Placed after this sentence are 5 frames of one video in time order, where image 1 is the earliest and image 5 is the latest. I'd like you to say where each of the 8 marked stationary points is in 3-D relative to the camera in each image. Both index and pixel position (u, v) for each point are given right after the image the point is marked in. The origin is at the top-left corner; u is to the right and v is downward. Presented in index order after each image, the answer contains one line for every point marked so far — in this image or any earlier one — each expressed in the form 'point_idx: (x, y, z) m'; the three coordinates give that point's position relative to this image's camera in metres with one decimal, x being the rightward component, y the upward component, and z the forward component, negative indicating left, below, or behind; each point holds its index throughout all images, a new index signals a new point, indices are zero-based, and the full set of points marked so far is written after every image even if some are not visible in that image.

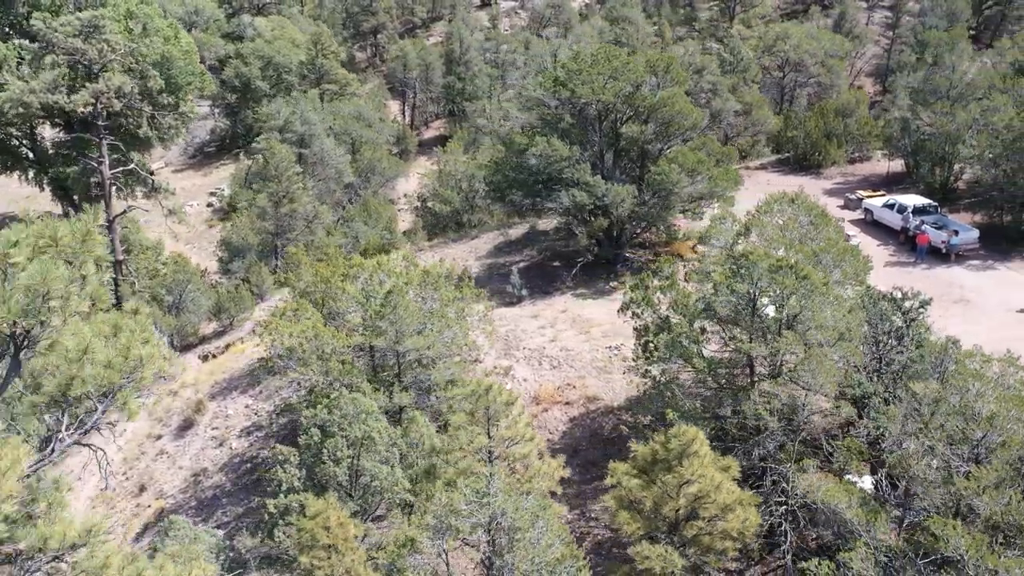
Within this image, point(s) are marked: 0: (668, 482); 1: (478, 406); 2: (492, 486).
0: (+1.9, -2.3, +8.1) m
1: (-0.3, -1.5, +8.9) m
2: (-0.1, -2.2, +7.8) m
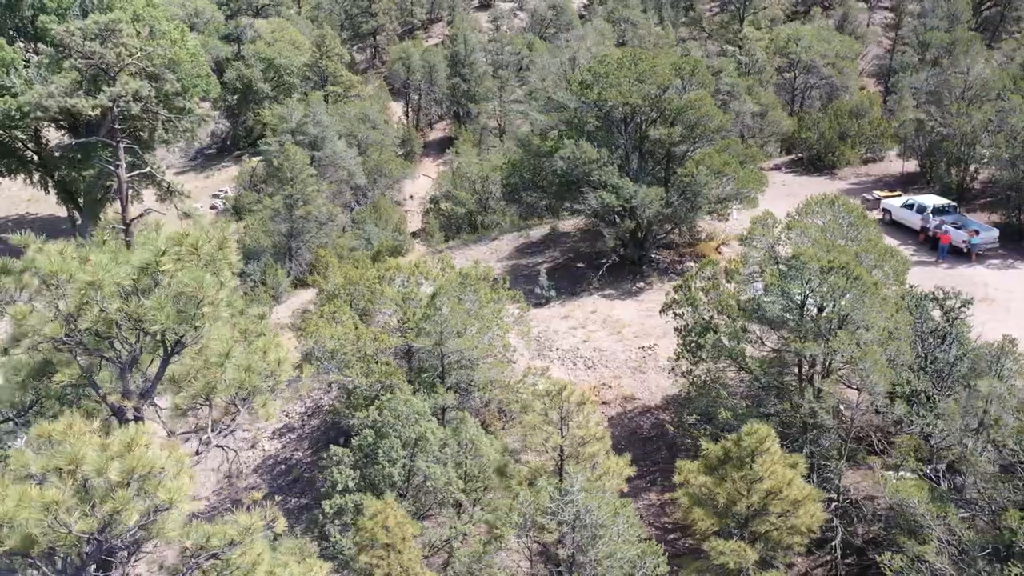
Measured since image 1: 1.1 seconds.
0: (+2.8, -2.3, +8.4) m
1: (+0.6, -1.5, +9.1) m
2: (+0.8, -2.2, +8.0) m
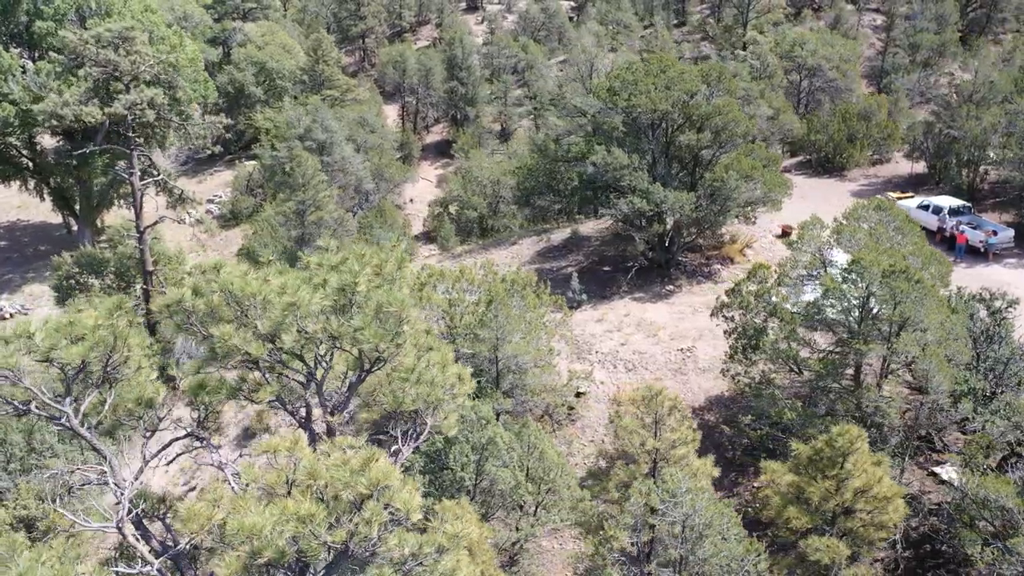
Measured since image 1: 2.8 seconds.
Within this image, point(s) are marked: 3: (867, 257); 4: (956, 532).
0: (+4.0, -2.4, +8.7) m
1: (+1.8, -1.6, +9.4) m
2: (+2.0, -2.3, +8.3) m
3: (+5.8, +0.5, +11.5) m
4: (+6.6, -3.6, +10.4) m
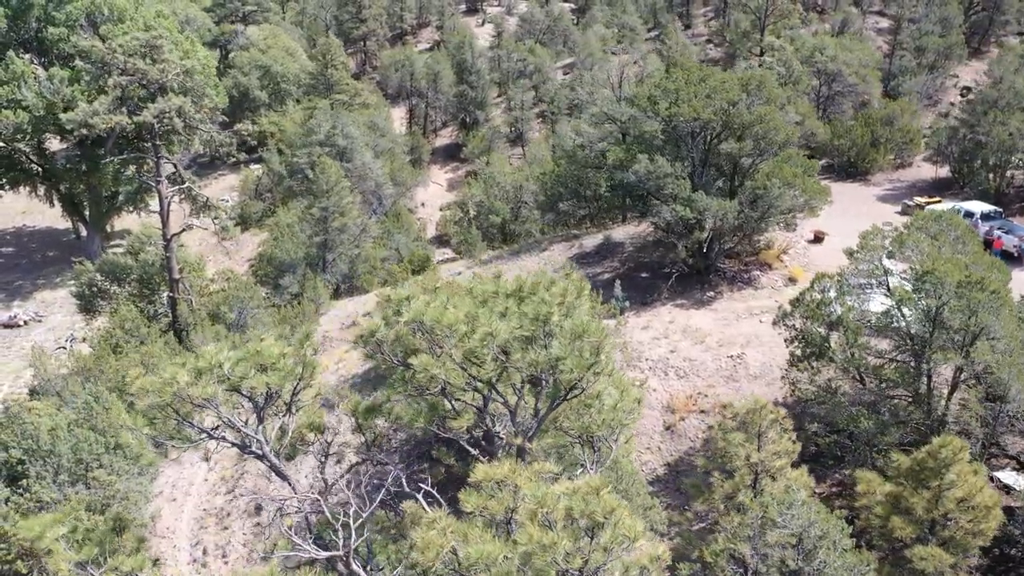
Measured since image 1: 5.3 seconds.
0: (+5.4, -2.5, +8.9) m
1: (+3.2, -1.8, +9.6) m
2: (+3.4, -2.5, +8.5) m
3: (+7.1, +0.3, +11.7) m
4: (+8.0, -3.8, +10.7) m
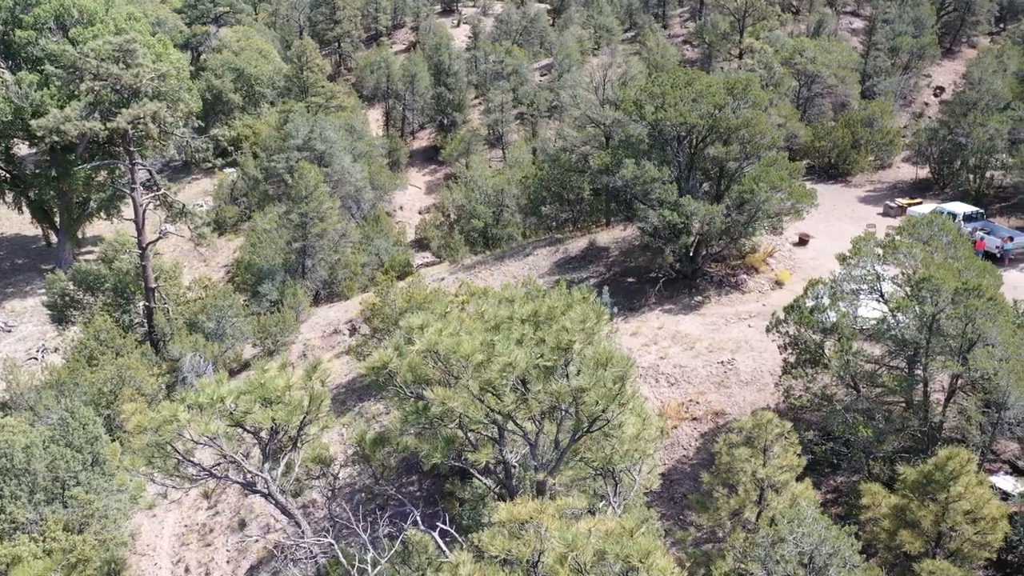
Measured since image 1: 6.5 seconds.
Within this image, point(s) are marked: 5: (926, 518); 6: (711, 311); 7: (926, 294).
0: (+5.5, -2.7, +8.8) m
1: (+3.2, -2.0, +9.5) m
2: (+3.5, -2.7, +8.3) m
3: (+7.0, +0.2, +11.7) m
4: (+8.0, -3.9, +10.7) m
5: (+5.2, -2.9, +8.9) m
6: (+5.6, -0.6, +19.9) m
7: (+6.9, -0.1, +11.7) m
